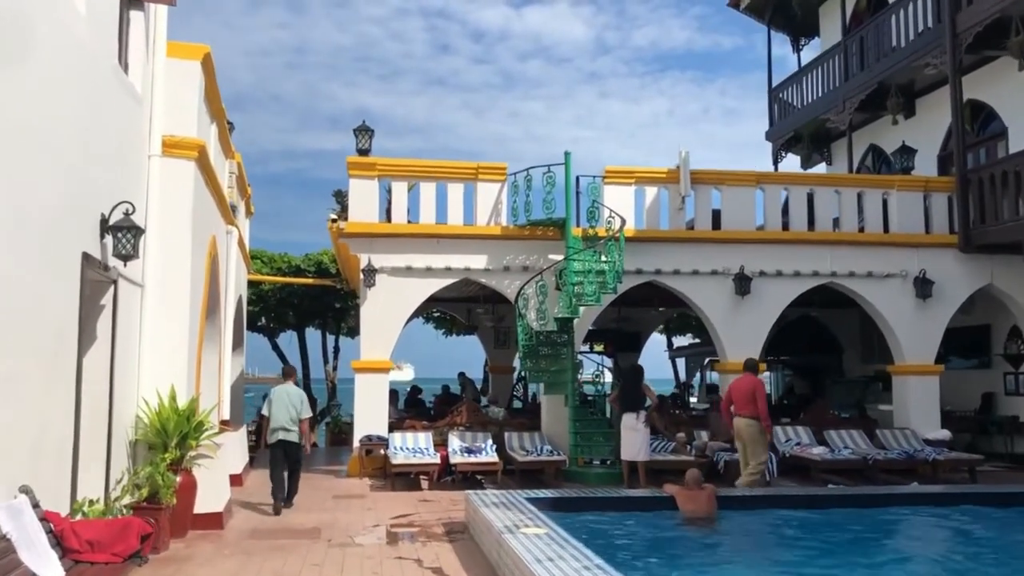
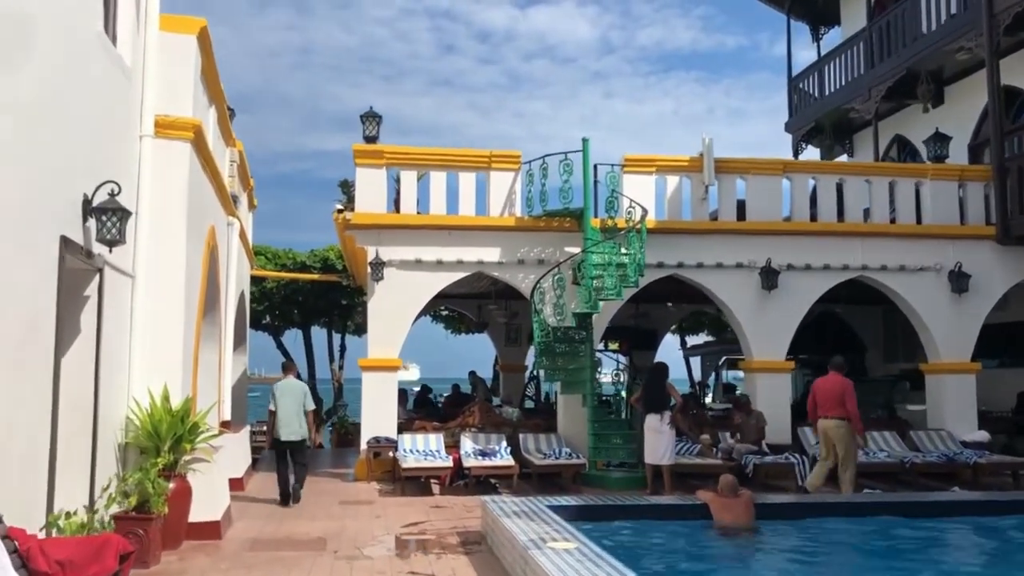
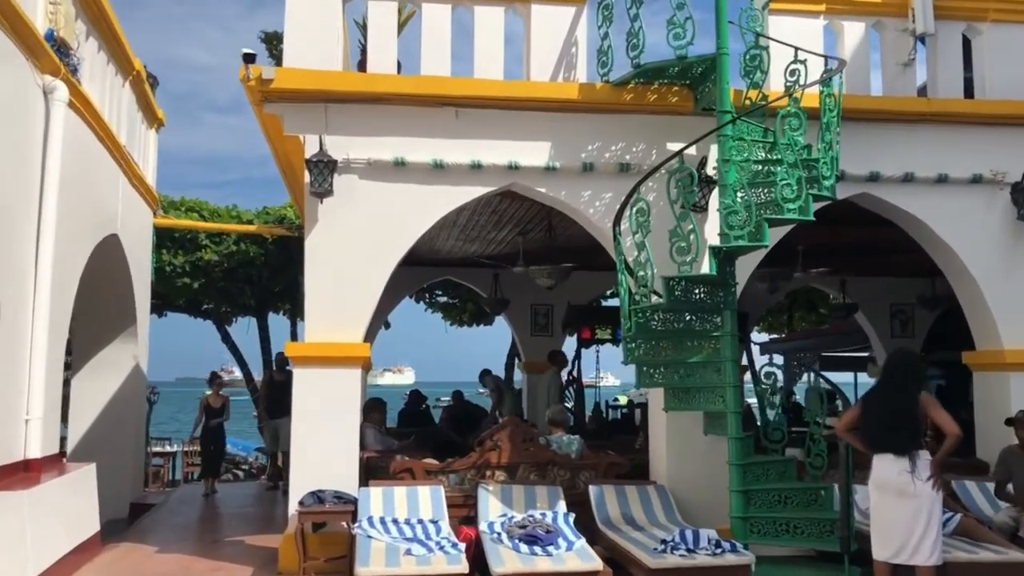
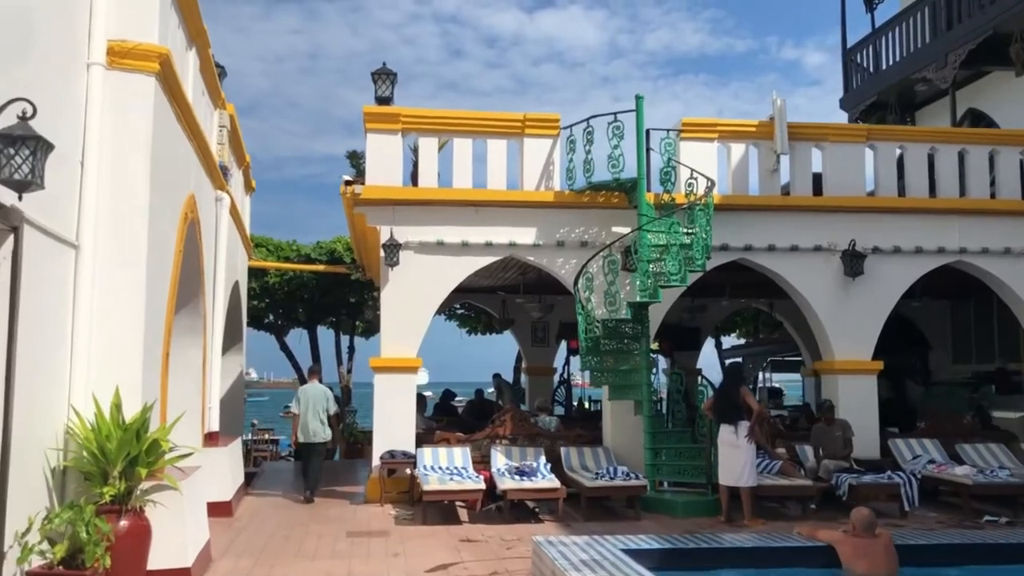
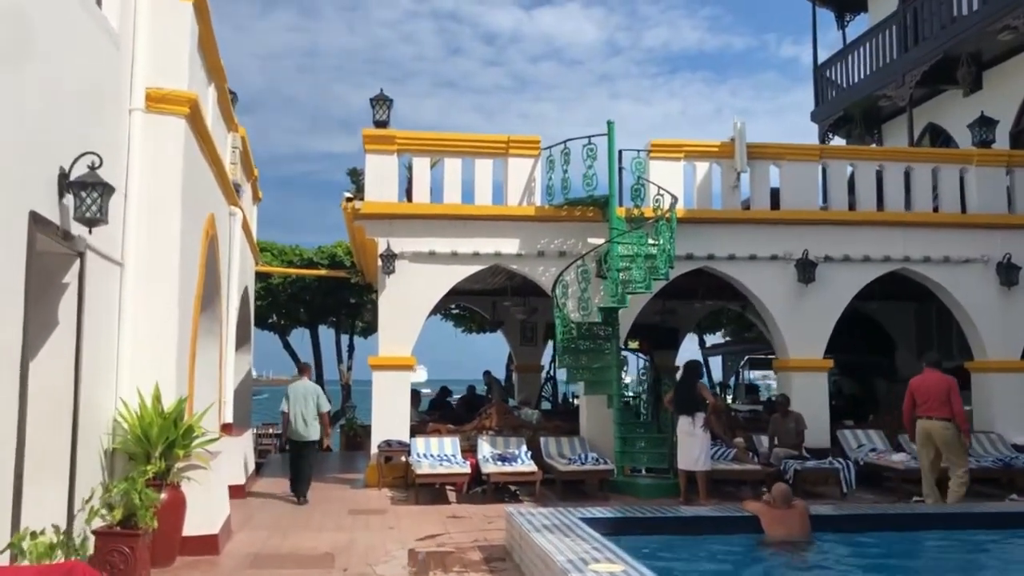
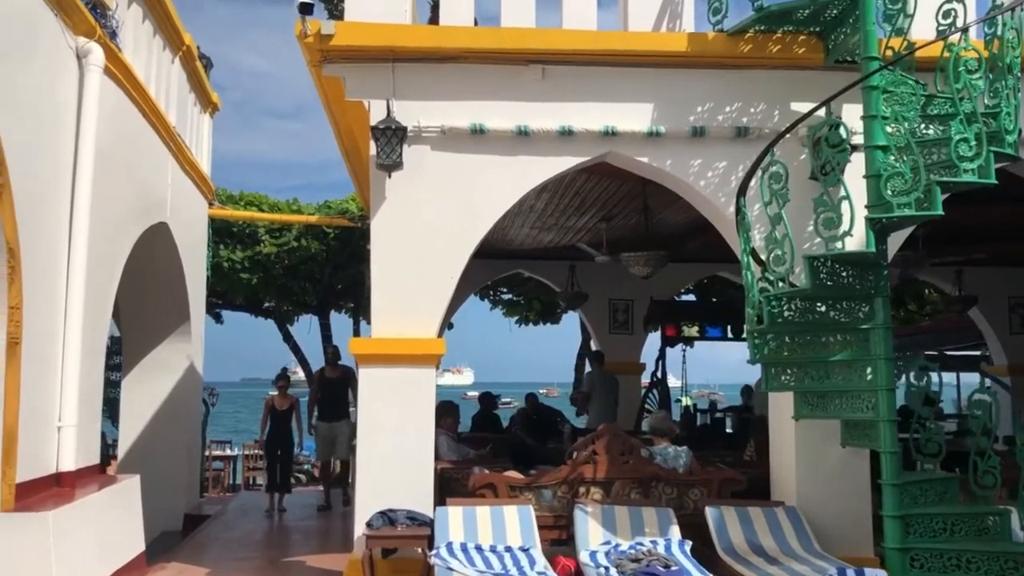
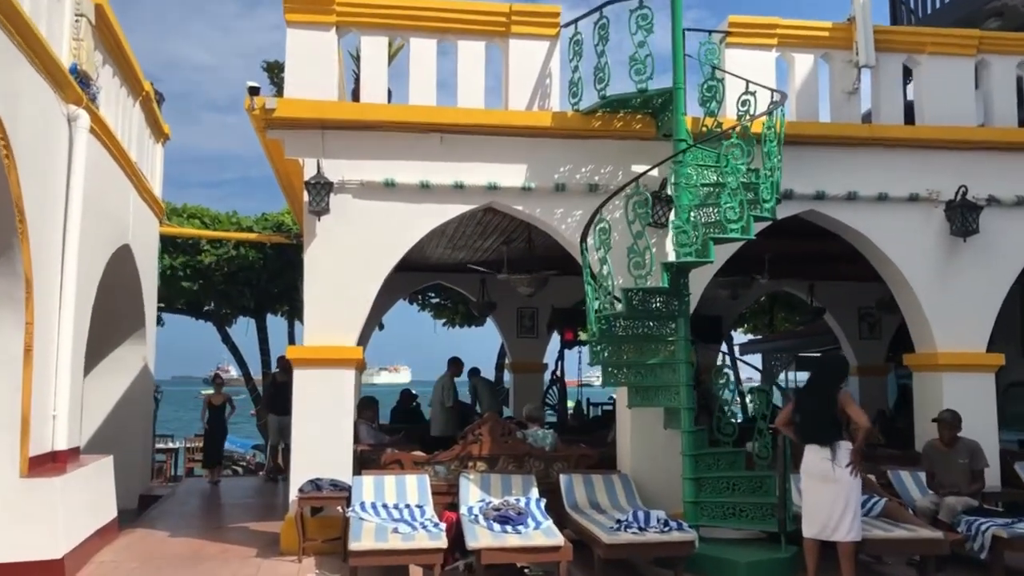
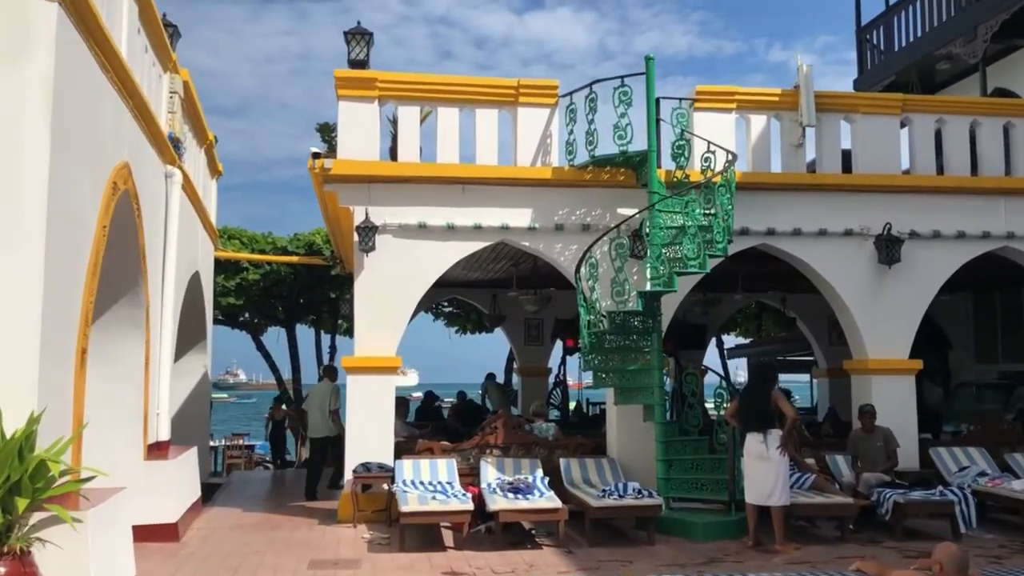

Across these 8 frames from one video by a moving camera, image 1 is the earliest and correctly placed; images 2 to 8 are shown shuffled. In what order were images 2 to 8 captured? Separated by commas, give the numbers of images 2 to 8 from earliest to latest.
2, 5, 4, 8, 7, 3, 6
